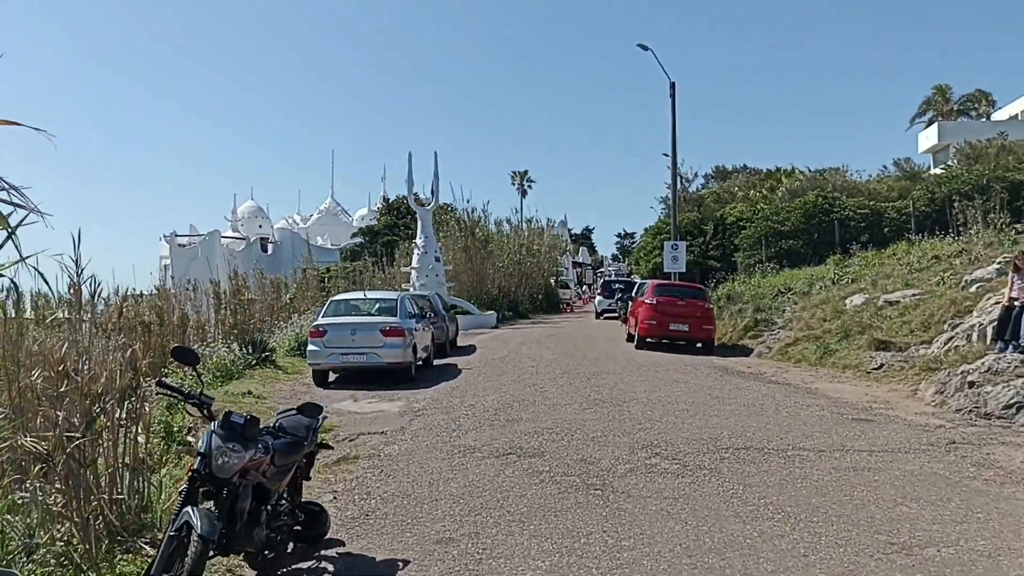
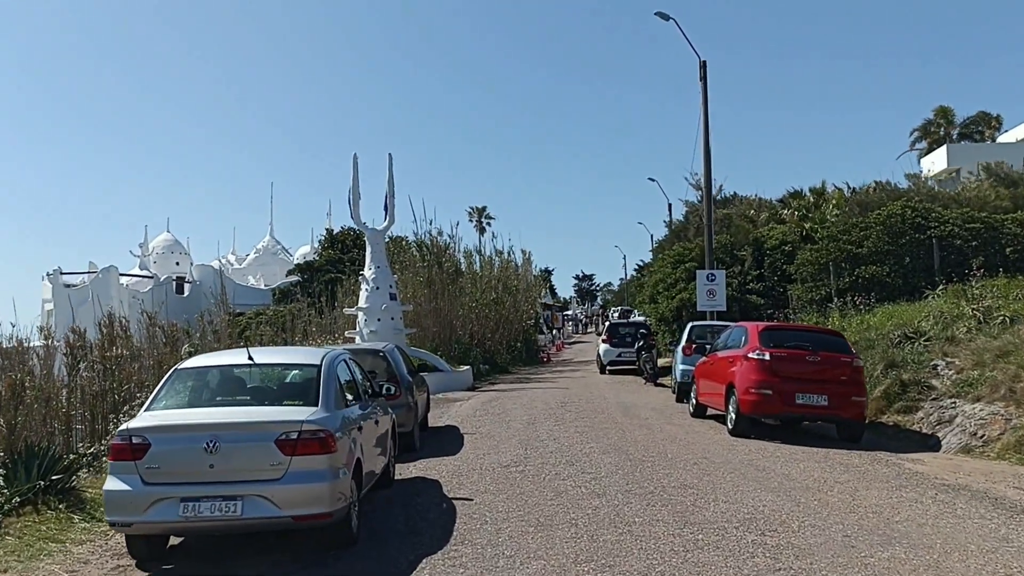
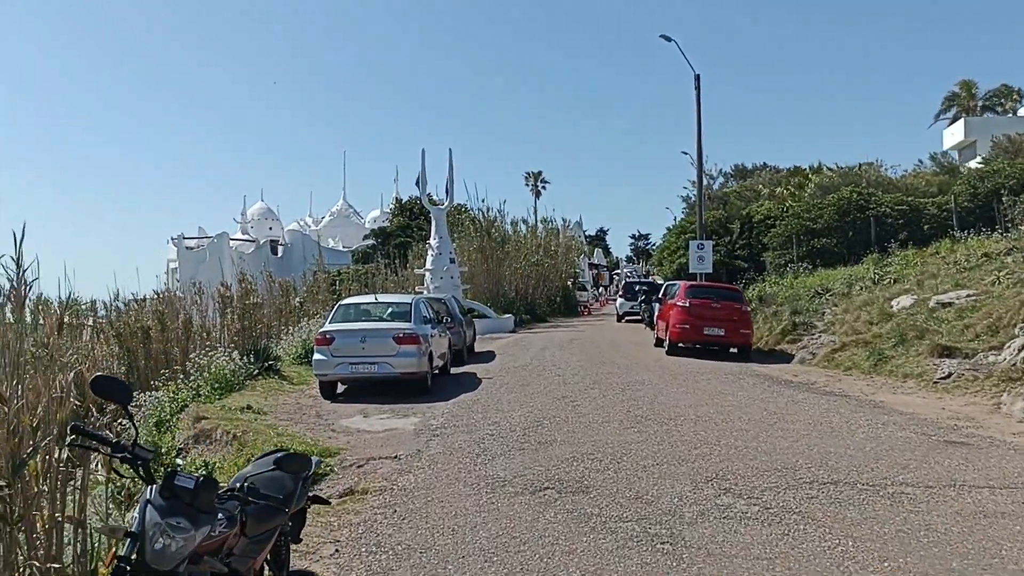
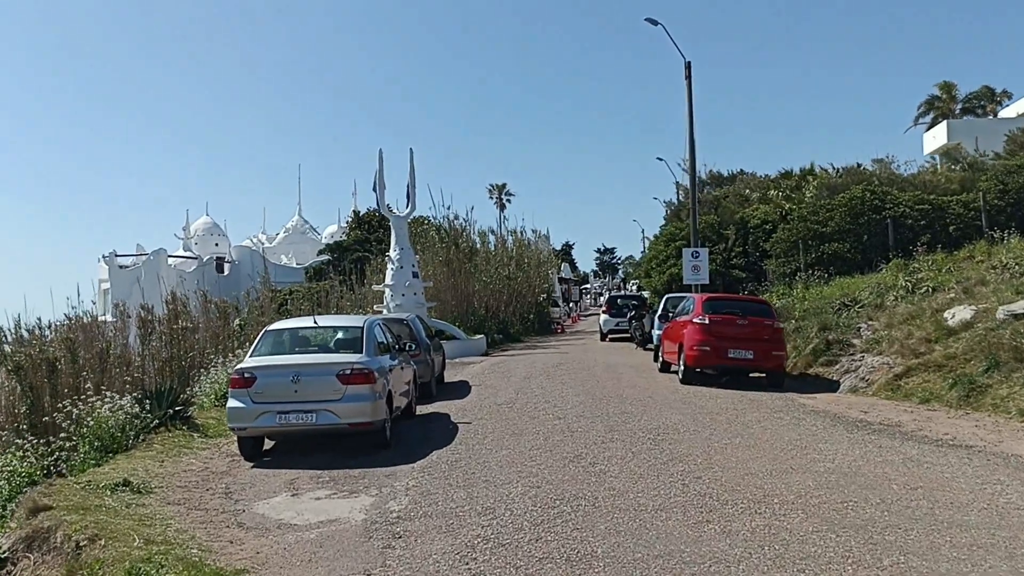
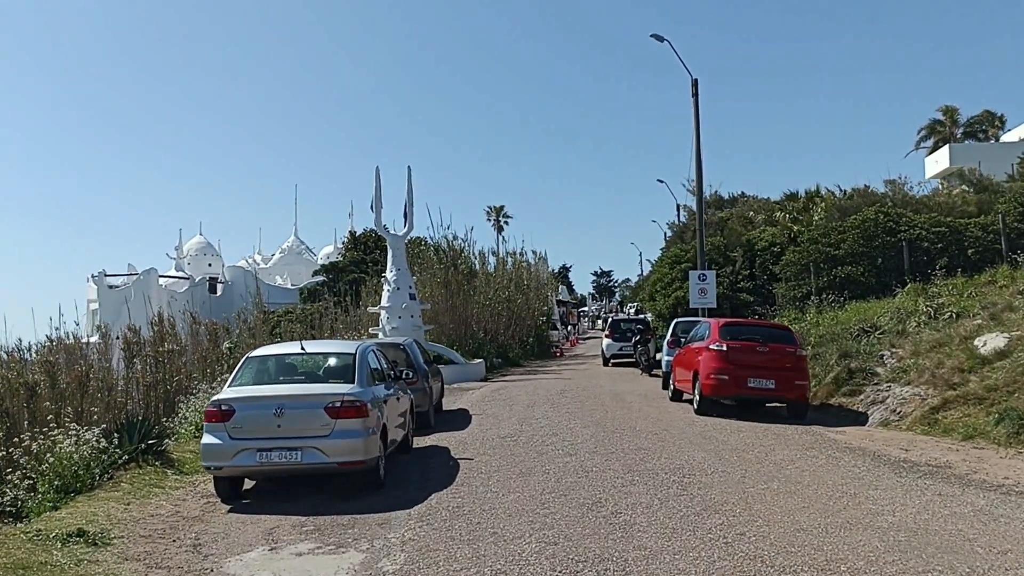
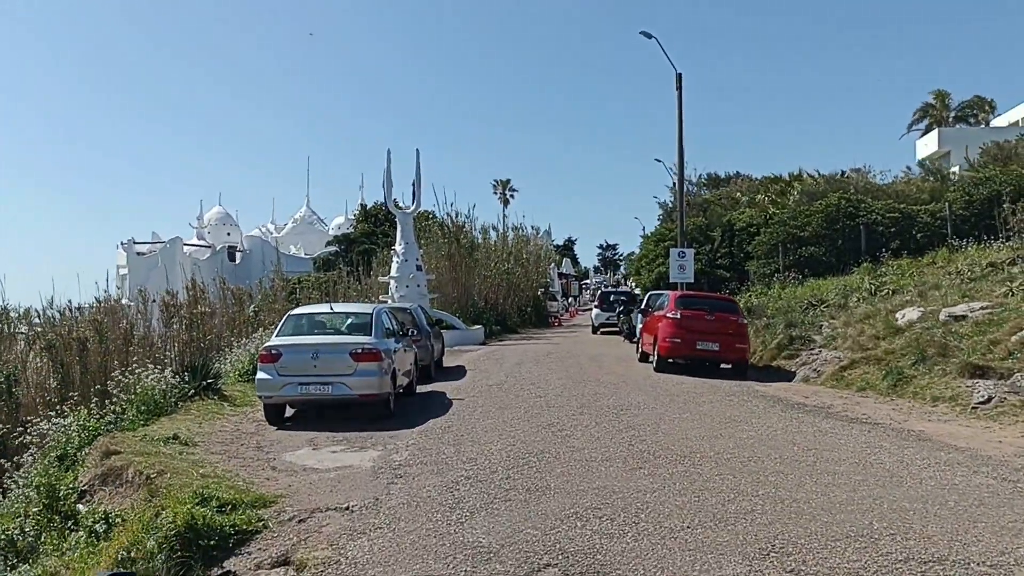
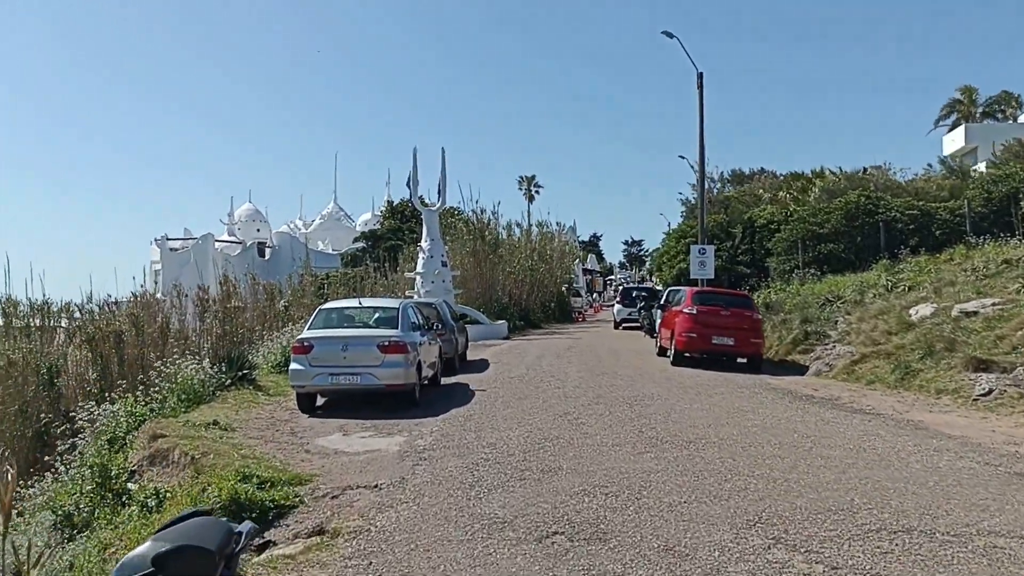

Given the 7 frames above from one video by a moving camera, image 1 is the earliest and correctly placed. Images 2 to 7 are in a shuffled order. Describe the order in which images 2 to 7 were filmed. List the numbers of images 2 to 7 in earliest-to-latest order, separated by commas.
3, 7, 6, 4, 5, 2
